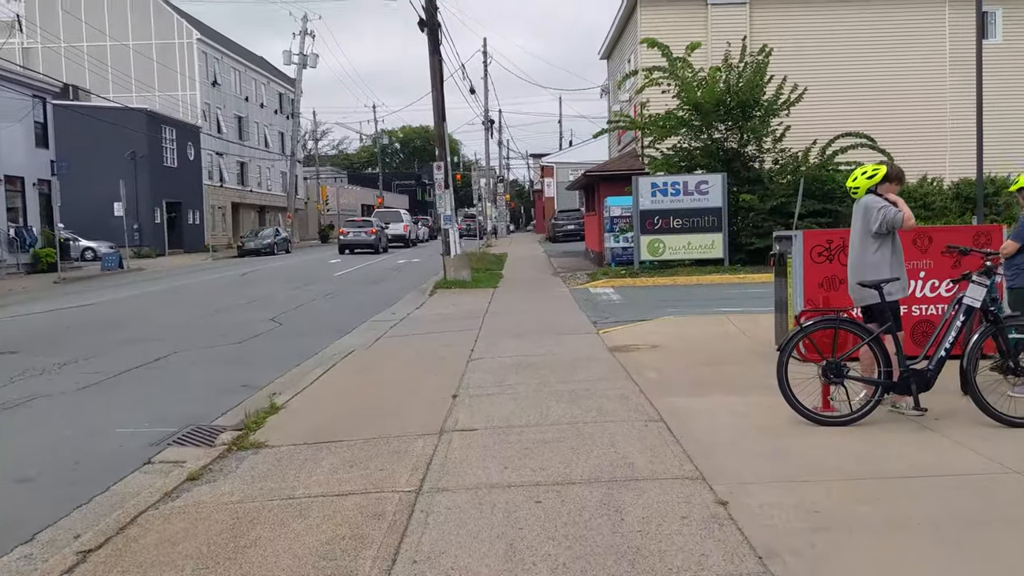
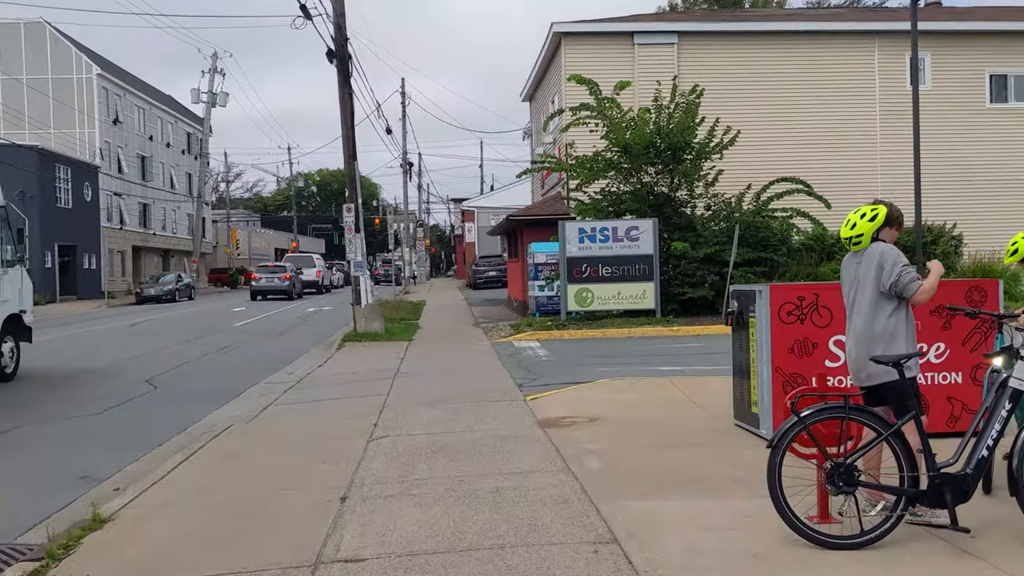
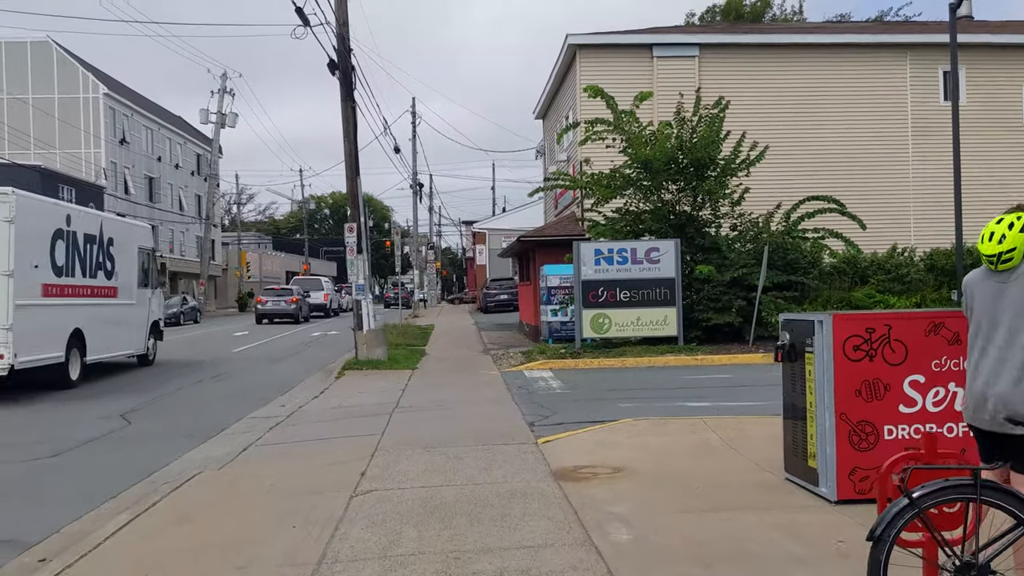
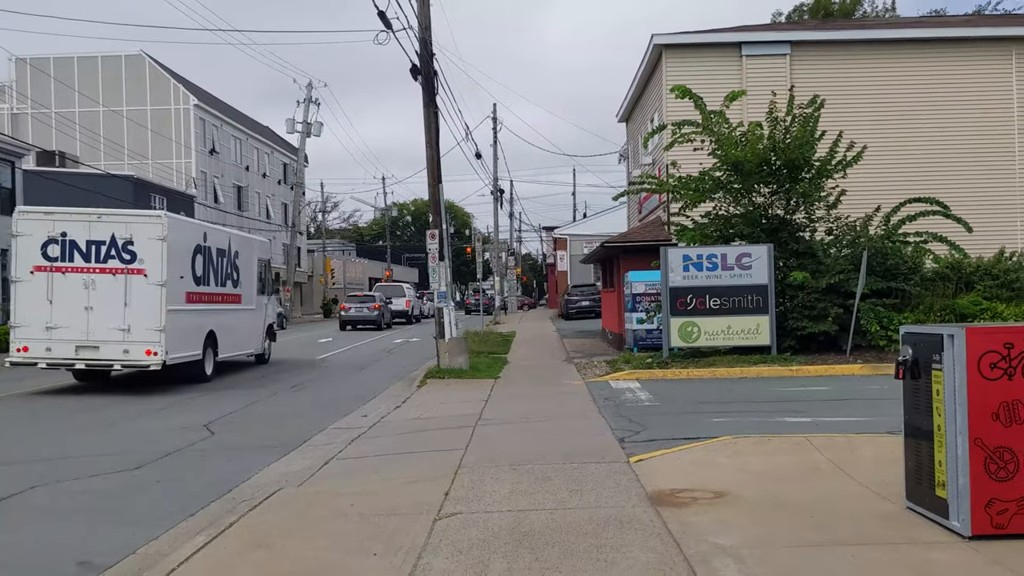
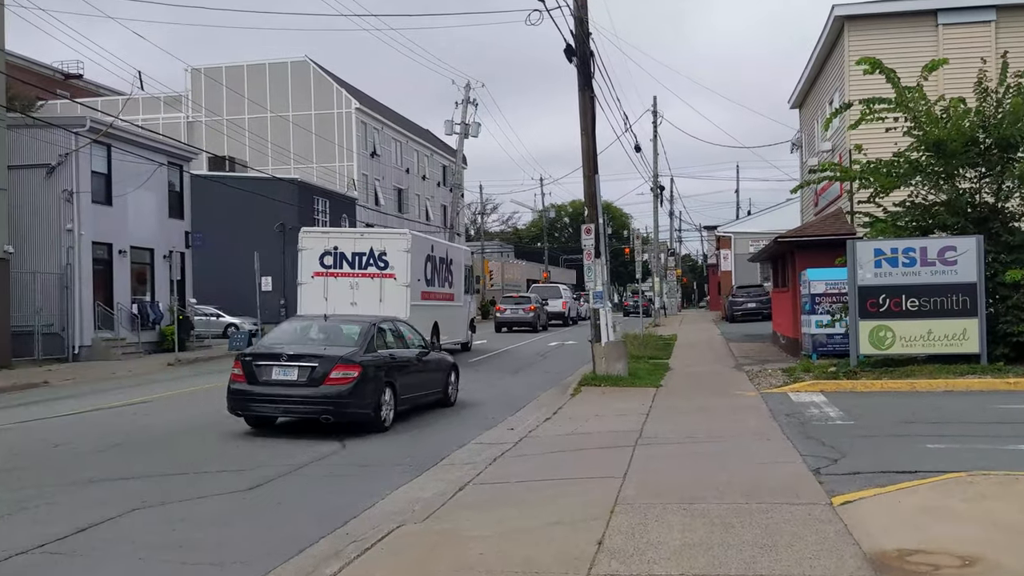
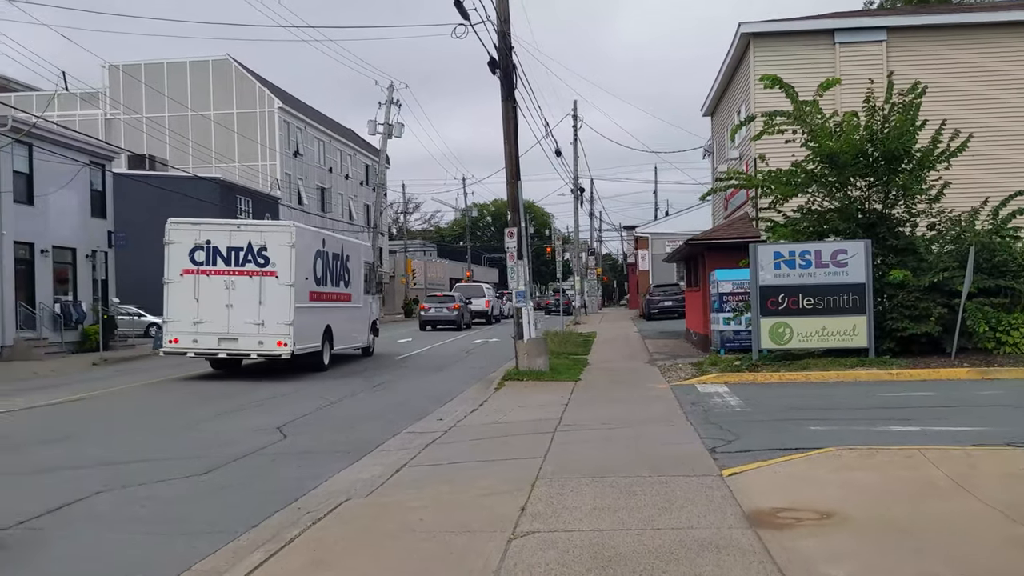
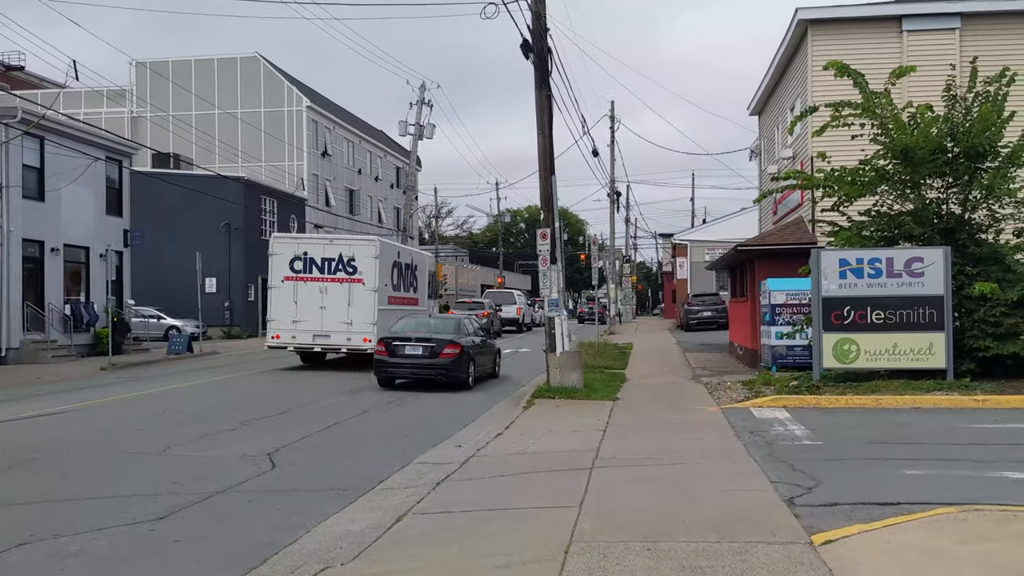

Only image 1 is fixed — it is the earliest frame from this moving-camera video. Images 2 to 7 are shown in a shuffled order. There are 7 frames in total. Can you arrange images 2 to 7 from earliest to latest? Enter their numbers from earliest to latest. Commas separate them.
2, 3, 4, 6, 5, 7
